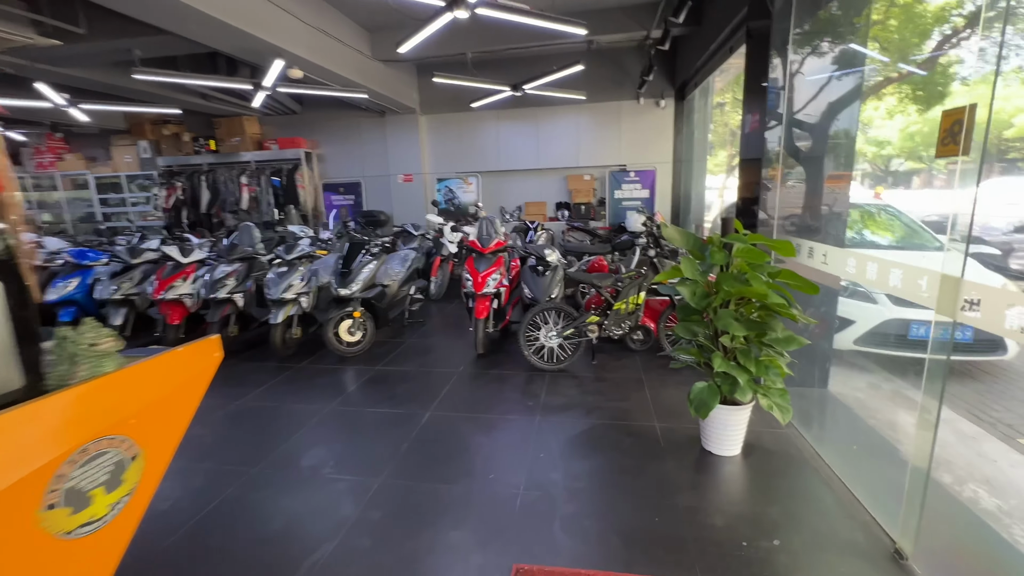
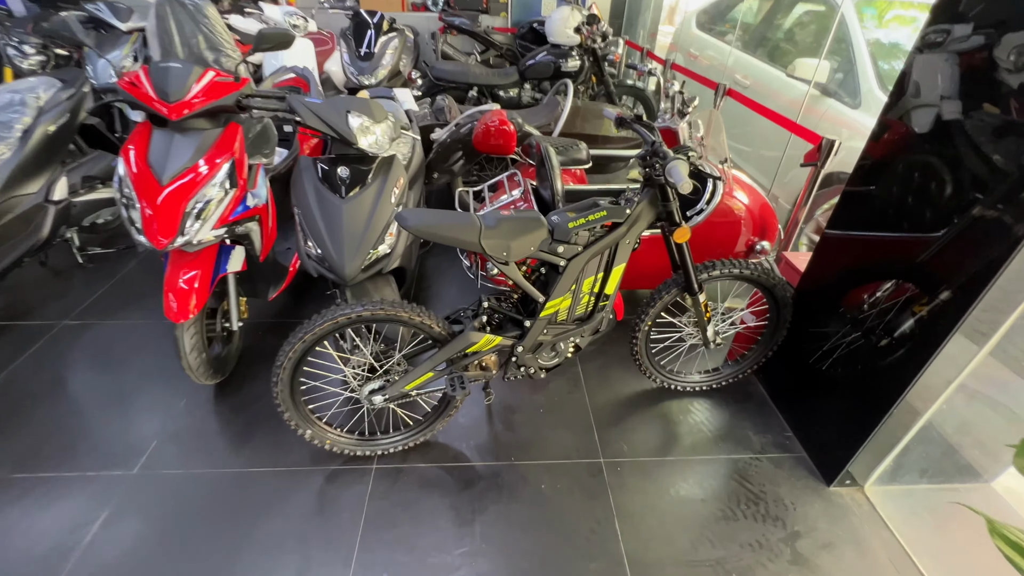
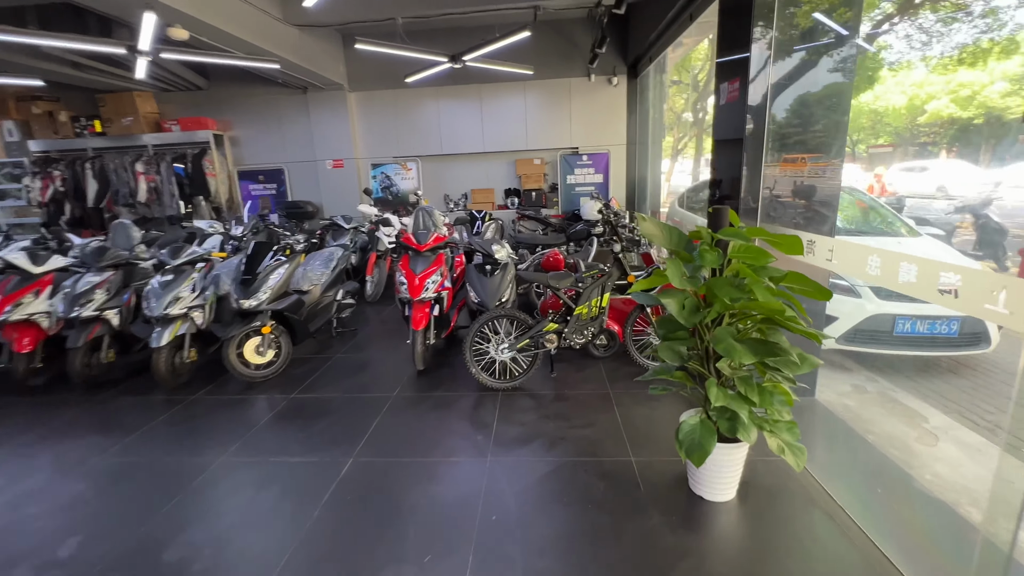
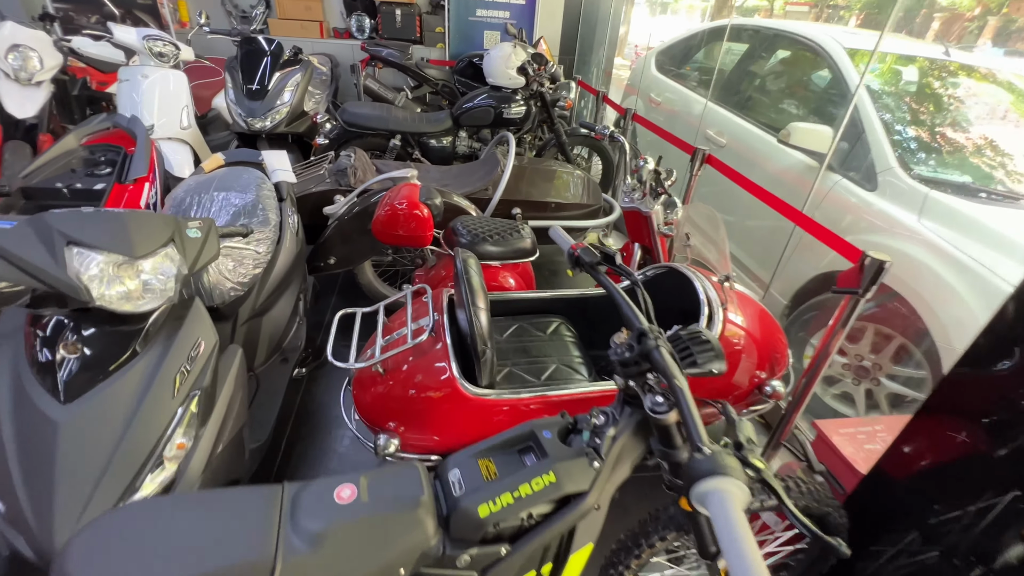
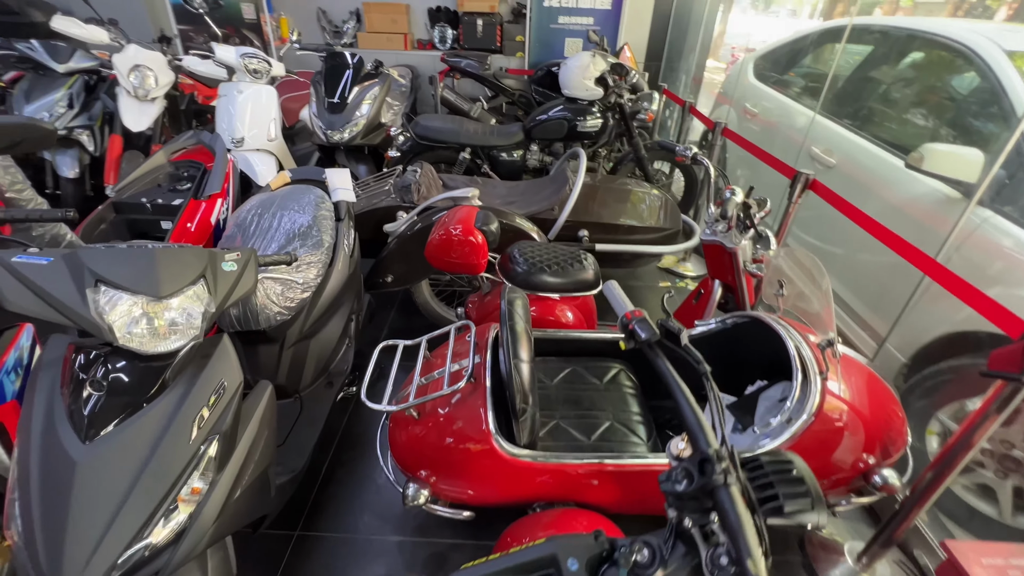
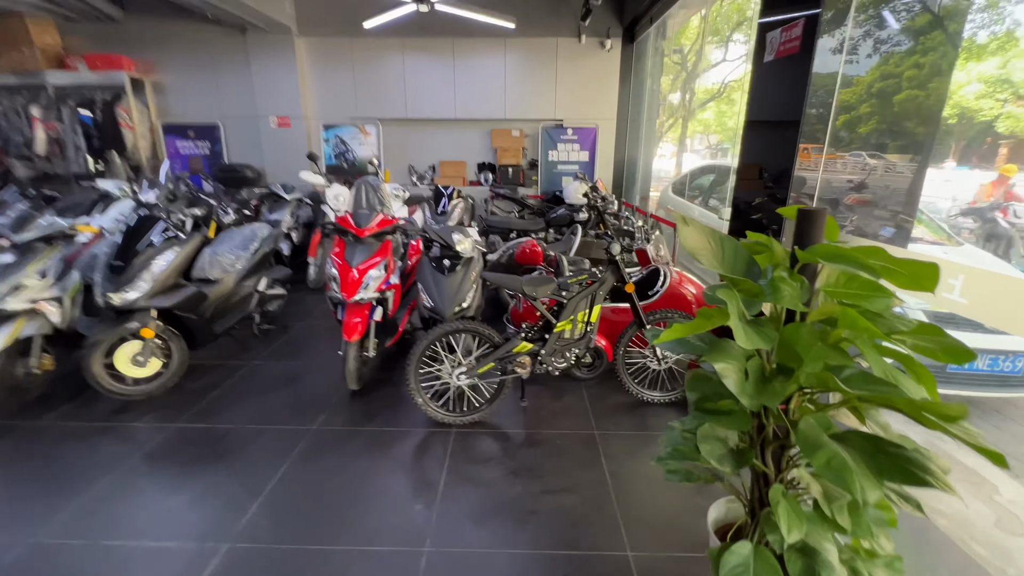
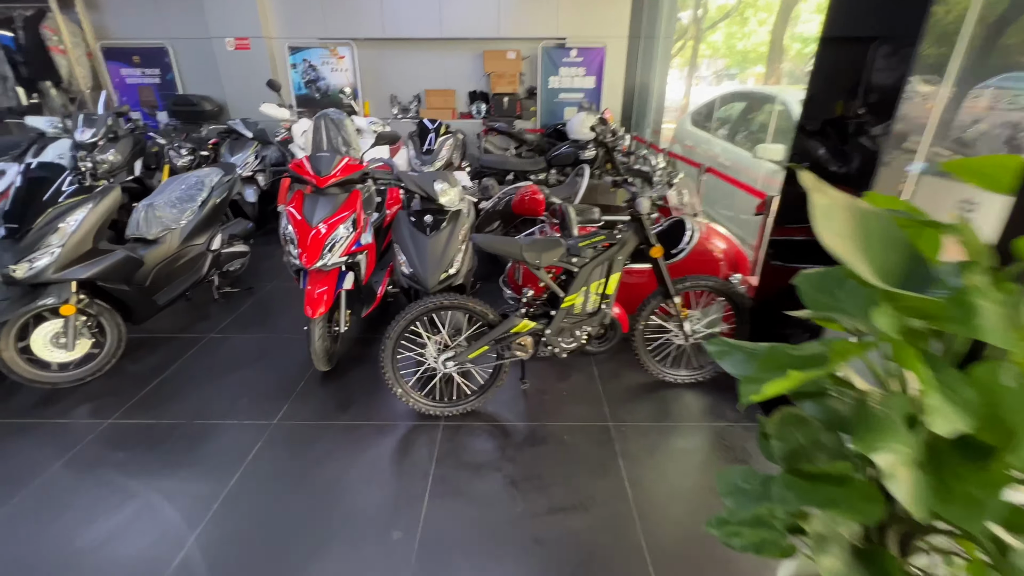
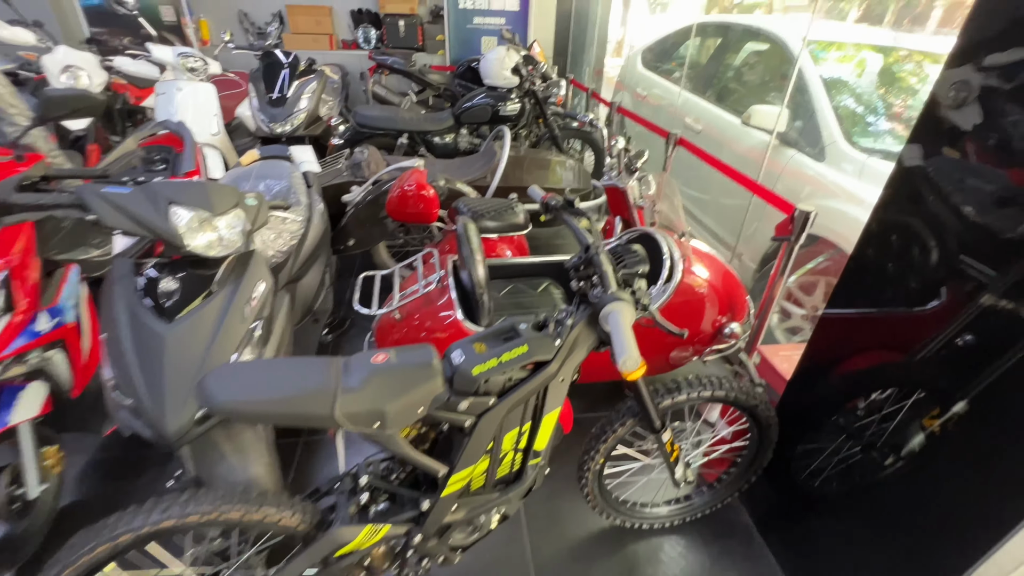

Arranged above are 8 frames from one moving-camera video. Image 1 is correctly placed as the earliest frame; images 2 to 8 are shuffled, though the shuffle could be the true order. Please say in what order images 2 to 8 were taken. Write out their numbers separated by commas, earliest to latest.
3, 6, 7, 2, 8, 4, 5
